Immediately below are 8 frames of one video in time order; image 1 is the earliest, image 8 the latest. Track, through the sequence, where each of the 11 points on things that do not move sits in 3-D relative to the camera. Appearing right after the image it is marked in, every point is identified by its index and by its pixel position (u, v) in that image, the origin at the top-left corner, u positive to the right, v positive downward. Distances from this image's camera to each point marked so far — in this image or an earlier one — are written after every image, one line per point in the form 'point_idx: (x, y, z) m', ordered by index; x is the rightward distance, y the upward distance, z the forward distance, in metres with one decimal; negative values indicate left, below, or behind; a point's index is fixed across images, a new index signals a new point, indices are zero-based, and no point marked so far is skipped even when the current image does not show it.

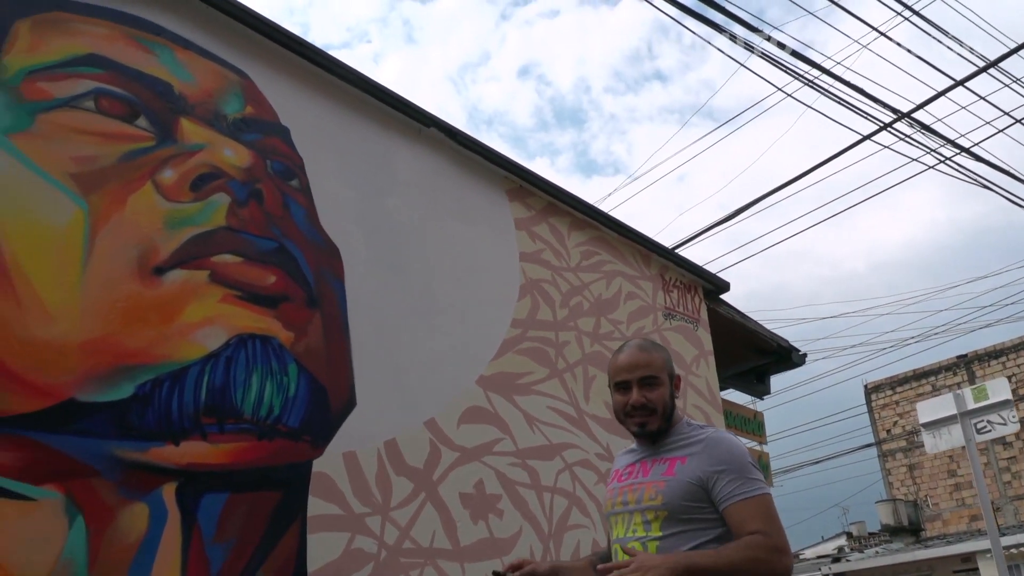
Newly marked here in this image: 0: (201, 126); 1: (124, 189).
0: (-1.9, +1.0, +4.5) m
1: (-2.2, +0.5, +4.1) m
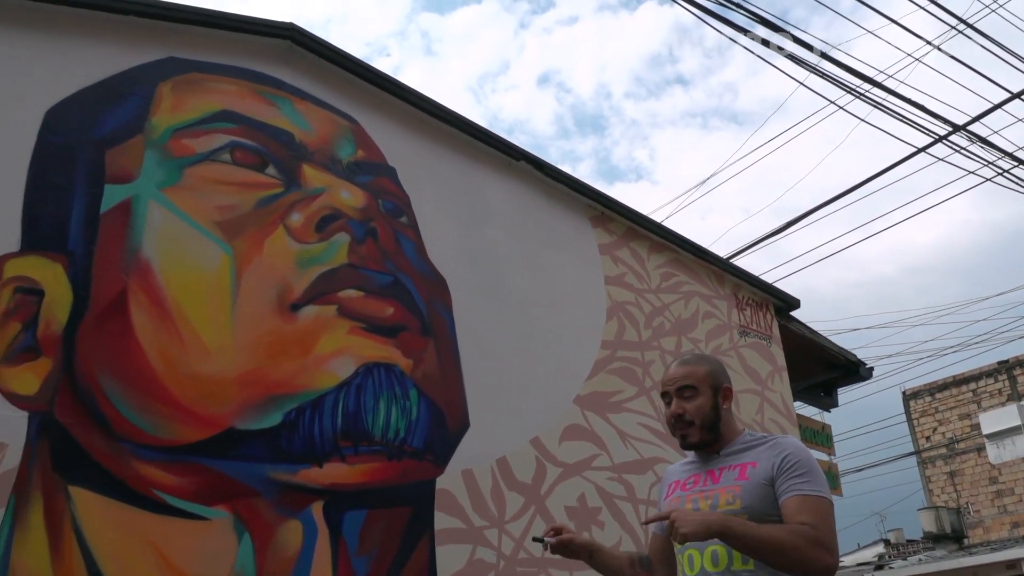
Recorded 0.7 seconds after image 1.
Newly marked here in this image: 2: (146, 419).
0: (-1.3, +0.8, +4.9) m
1: (-1.5, +0.3, +4.6) m
2: (-1.9, -0.7, +3.9) m
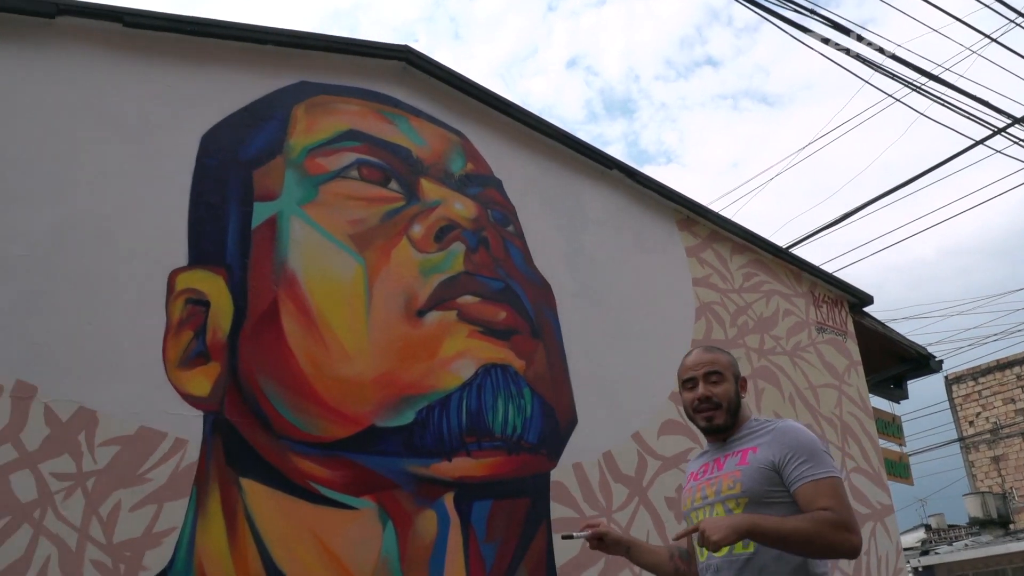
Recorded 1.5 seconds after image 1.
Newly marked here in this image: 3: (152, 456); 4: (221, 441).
0: (-0.5, +0.7, +5.3) m
1: (-0.8, +0.3, +4.9) m
2: (-1.2, -0.7, +4.3) m
3: (-1.8, -0.9, +3.8) m
4: (-1.6, -0.8, +4.0) m
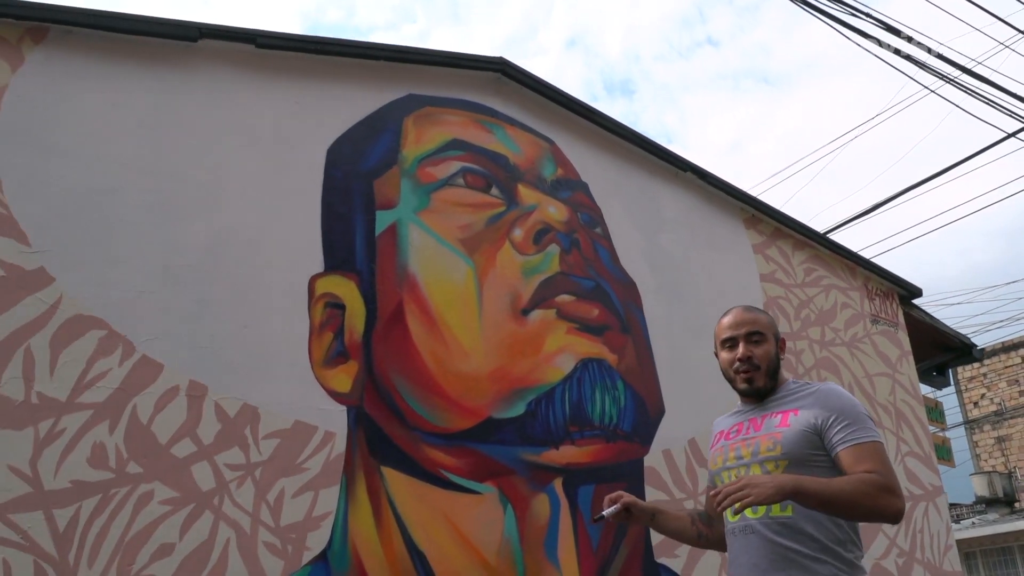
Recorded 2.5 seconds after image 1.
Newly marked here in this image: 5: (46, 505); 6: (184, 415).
0: (+0.1, +0.7, +5.6) m
1: (-0.1, +0.3, +5.2) m
2: (-0.5, -0.8, +4.6) m
3: (-1.1, -0.9, +4.2) m
4: (-0.9, -0.8, +4.4) m
5: (-2.2, -1.0, +3.5) m
6: (-1.7, -0.7, +3.9) m
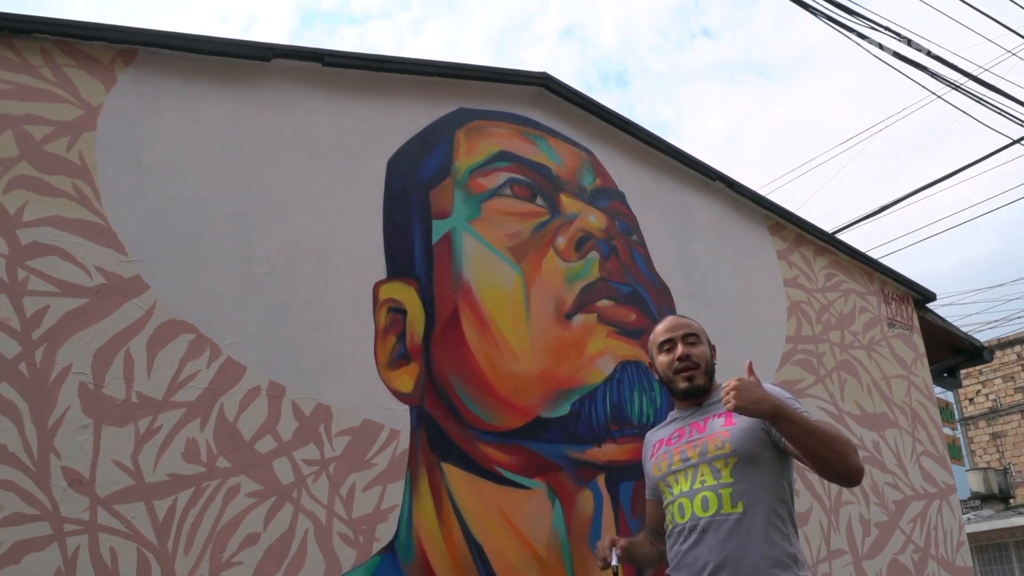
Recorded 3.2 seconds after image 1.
0: (+0.5, +0.7, +5.9) m
1: (+0.2, +0.2, +5.5) m
2: (-0.2, -0.8, +4.9) m
3: (-0.8, -0.9, +4.5) m
4: (-0.5, -0.9, +4.7) m
5: (-1.9, -1.1, +3.8) m
6: (-1.4, -0.7, +4.2) m
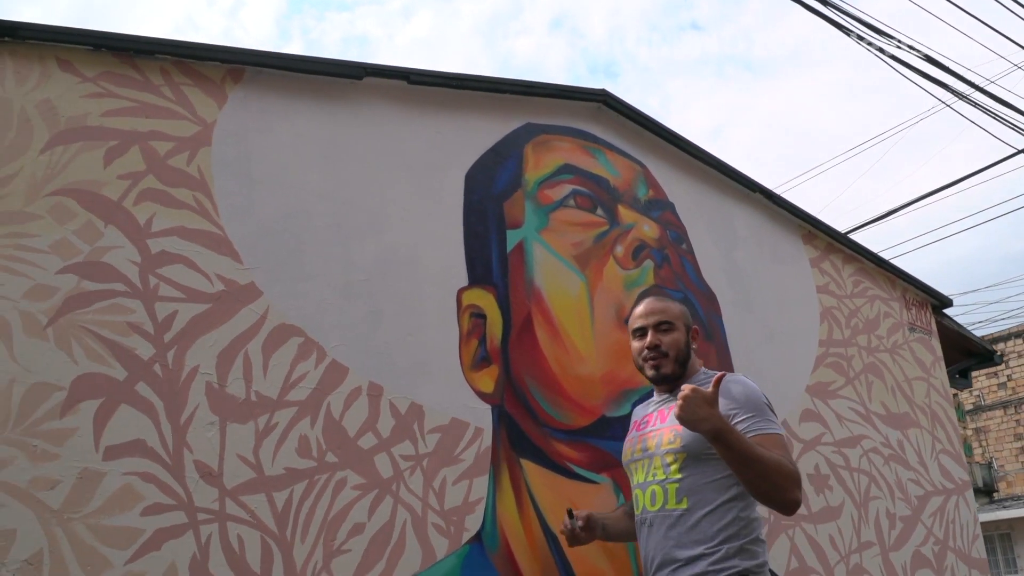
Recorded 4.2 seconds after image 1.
0: (+1.0, +0.7, +6.2) m
1: (+0.7, +0.2, +5.8) m
2: (+0.3, -0.9, +5.2) m
3: (-0.3, -1.0, +4.8) m
4: (0.0, -0.9, +5.0) m
5: (-1.3, -1.1, +4.1) m
6: (-0.9, -0.7, +4.5) m
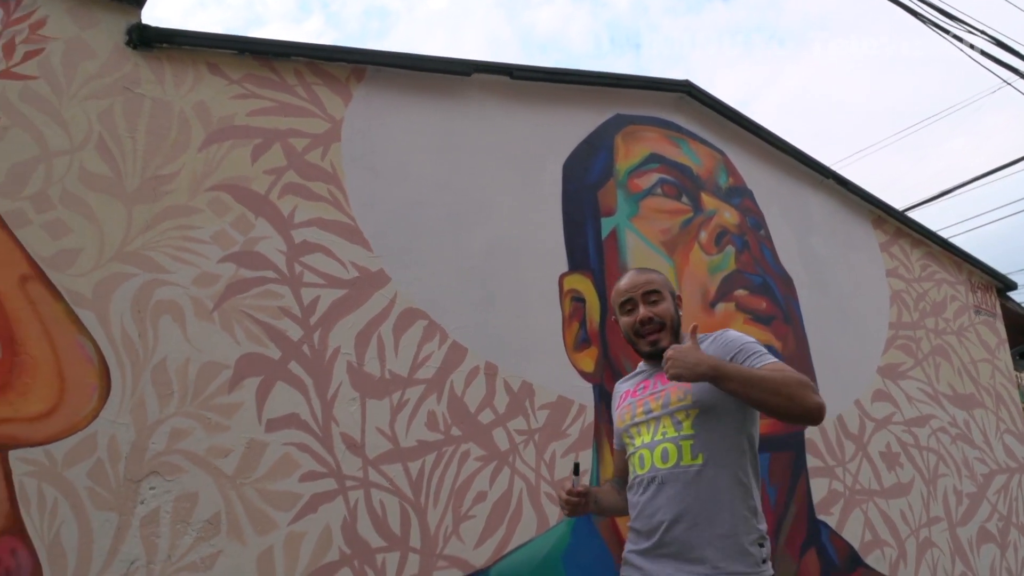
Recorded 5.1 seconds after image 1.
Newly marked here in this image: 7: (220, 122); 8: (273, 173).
0: (+1.7, +0.8, +6.4) m
1: (+1.4, +0.3, +6.1) m
2: (+1.0, -0.7, +5.6) m
3: (+0.4, -0.9, +5.1) m
4: (+0.7, -0.8, +5.3) m
5: (-0.7, -1.0, +4.5) m
6: (-0.2, -0.7, +4.9) m
7: (-1.7, +1.0, +4.4) m
8: (-1.4, +0.7, +4.4) m
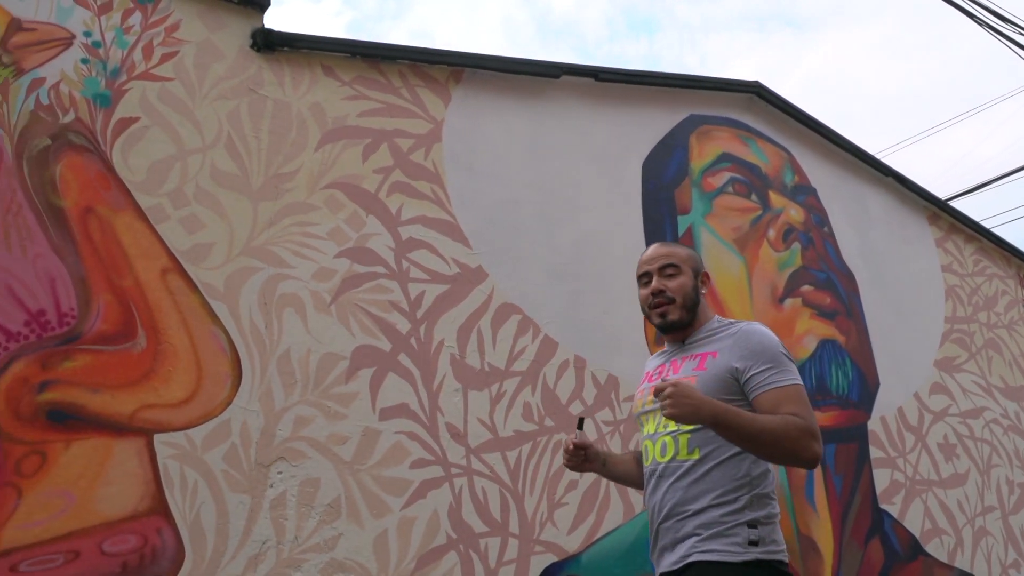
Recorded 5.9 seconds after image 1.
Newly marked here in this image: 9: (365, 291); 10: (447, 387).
0: (+2.4, +0.8, +6.6) m
1: (+2.1, +0.3, +6.3) m
2: (+1.6, -0.7, +5.7) m
3: (+1.0, -0.9, +5.3) m
4: (+1.3, -0.8, +5.5) m
5: (-0.1, -1.0, +4.6) m
6: (+0.4, -0.6, +5.0) m
7: (-1.1, +1.0, +4.5) m
8: (-0.8, +0.7, +4.6) m
9: (-0.9, 0.0, +4.4) m
10: (-0.4, -0.6, +4.5) m
